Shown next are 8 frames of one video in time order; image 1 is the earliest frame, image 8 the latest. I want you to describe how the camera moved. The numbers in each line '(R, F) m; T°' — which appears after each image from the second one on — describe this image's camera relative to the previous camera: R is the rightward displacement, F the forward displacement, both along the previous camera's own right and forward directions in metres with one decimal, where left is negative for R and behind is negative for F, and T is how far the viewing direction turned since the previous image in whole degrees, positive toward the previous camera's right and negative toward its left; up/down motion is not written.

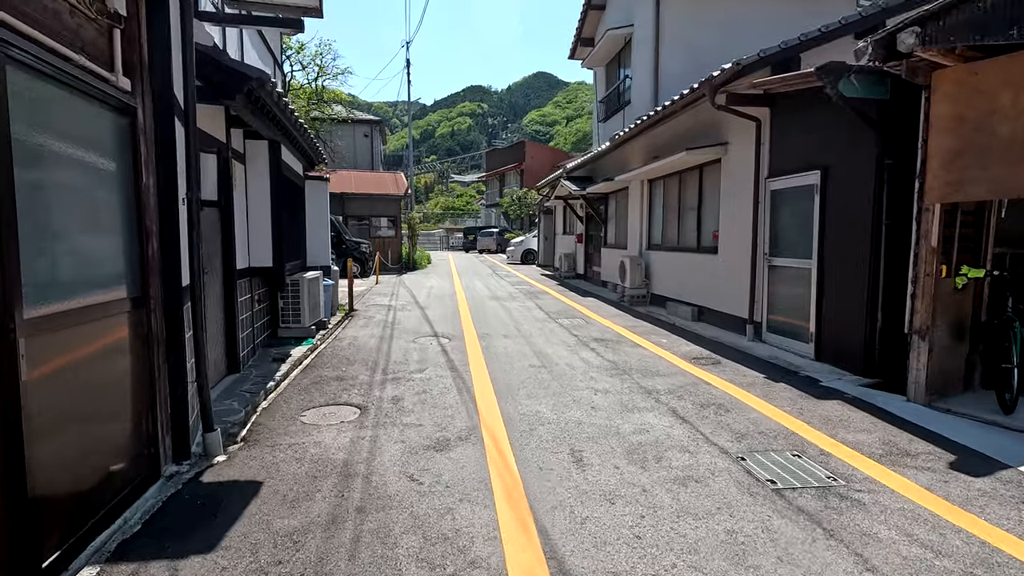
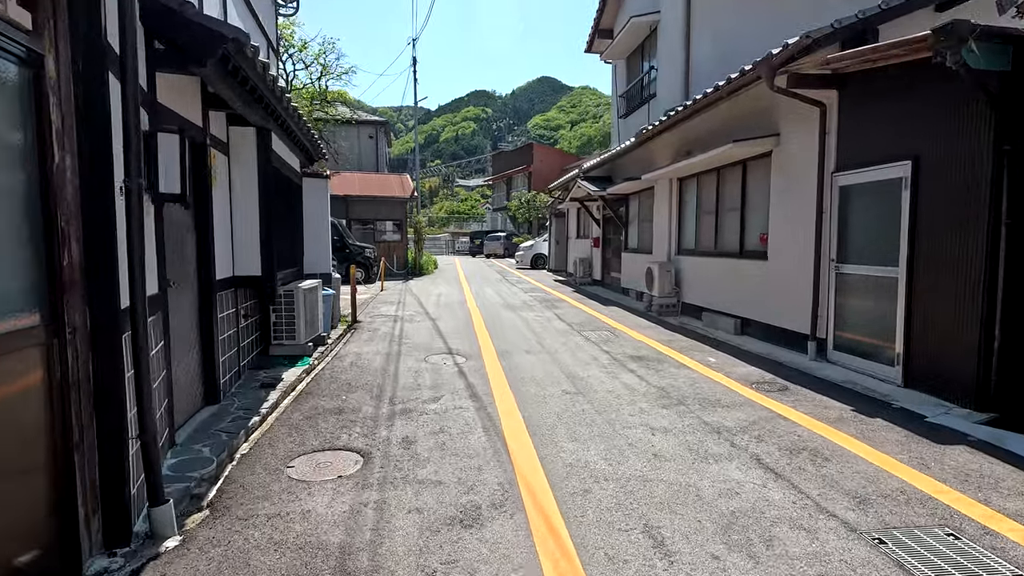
(-0.3, +1.0) m; 0°
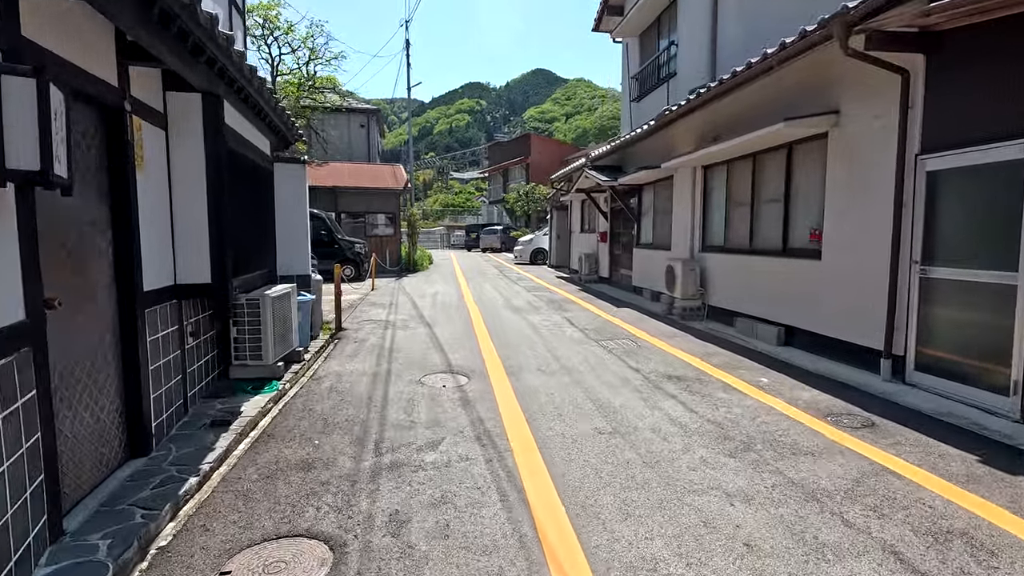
(-0.2, +1.2) m; +1°
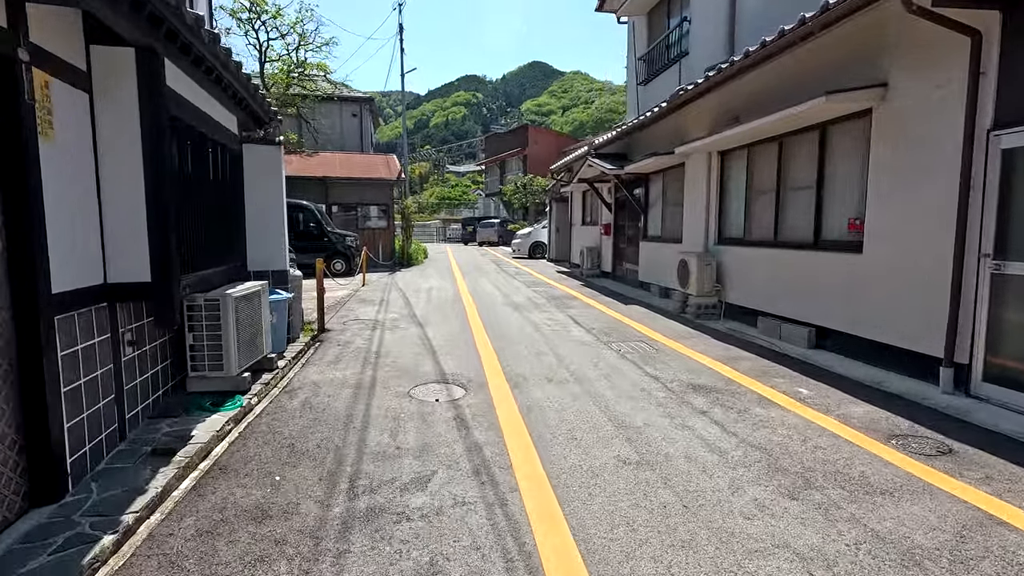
(-0.1, +0.8) m; 0°
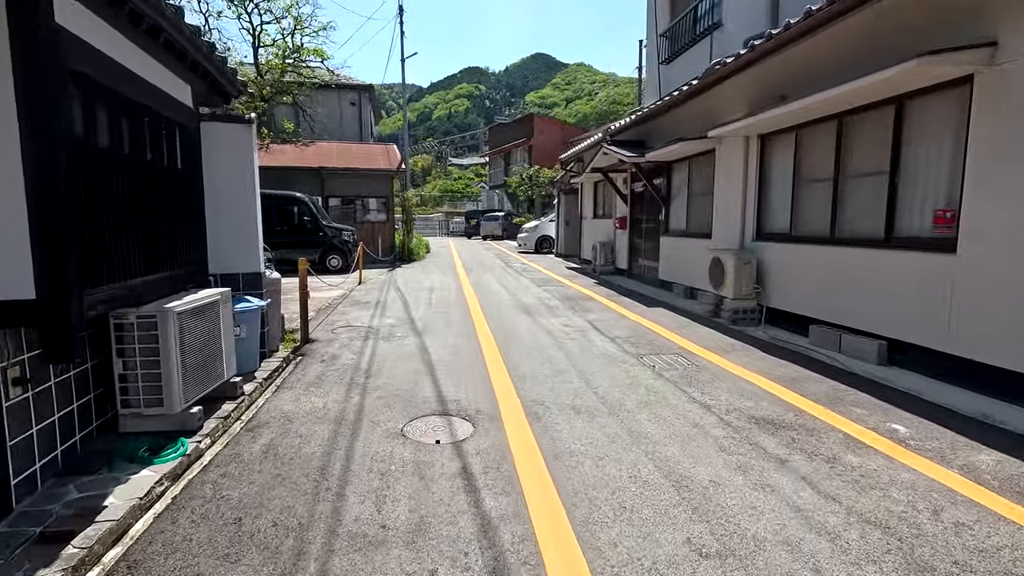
(-0.1, +1.0) m; 0°
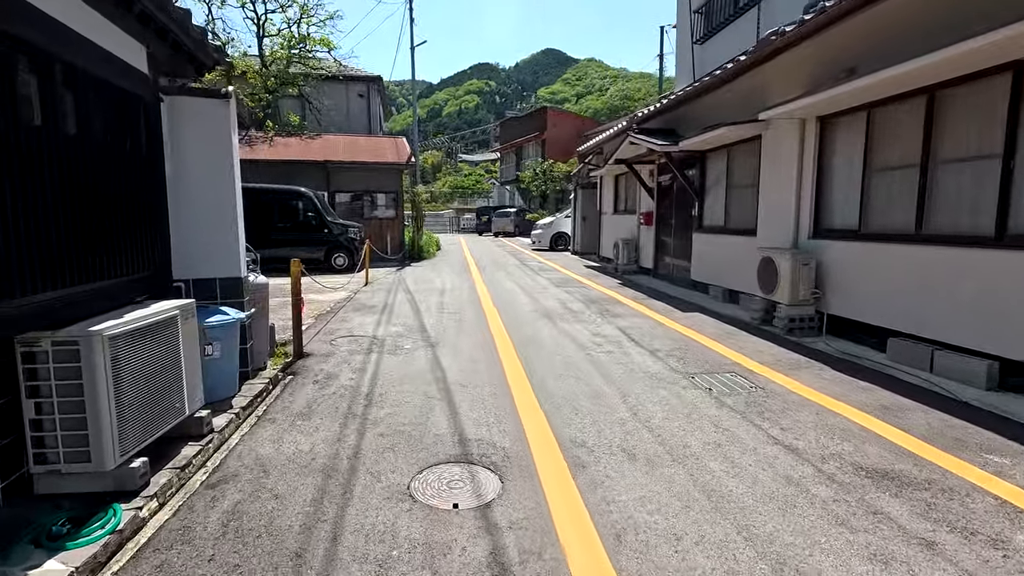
(-0.2, +0.9) m; -1°
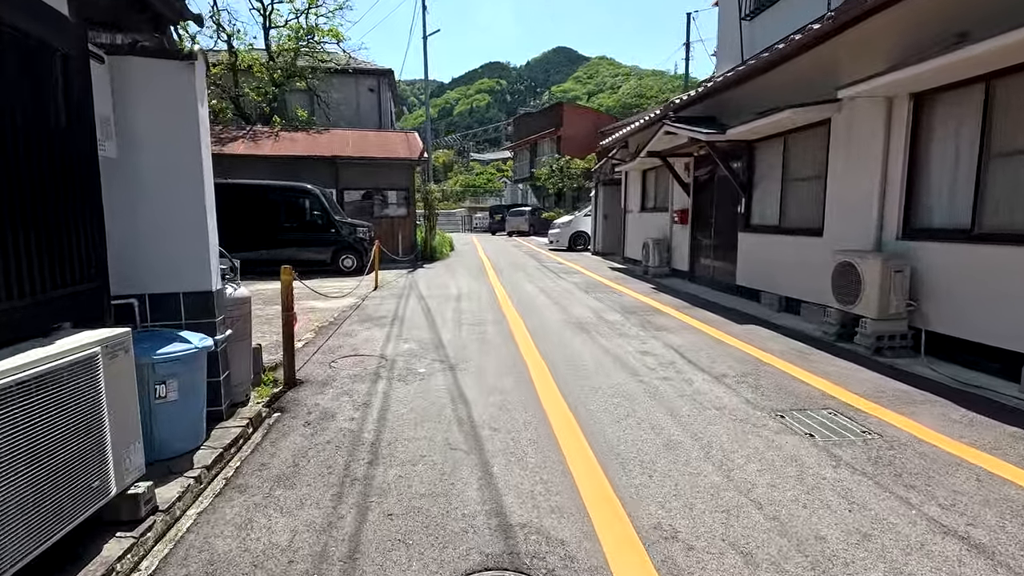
(-0.2, +1.1) m; -1°
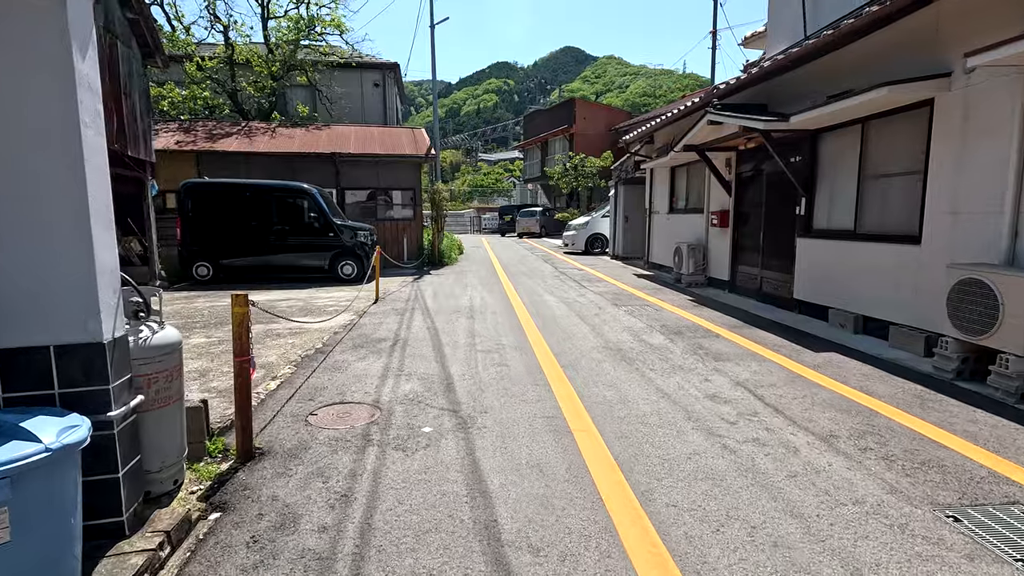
(-0.2, +1.3) m; -1°
